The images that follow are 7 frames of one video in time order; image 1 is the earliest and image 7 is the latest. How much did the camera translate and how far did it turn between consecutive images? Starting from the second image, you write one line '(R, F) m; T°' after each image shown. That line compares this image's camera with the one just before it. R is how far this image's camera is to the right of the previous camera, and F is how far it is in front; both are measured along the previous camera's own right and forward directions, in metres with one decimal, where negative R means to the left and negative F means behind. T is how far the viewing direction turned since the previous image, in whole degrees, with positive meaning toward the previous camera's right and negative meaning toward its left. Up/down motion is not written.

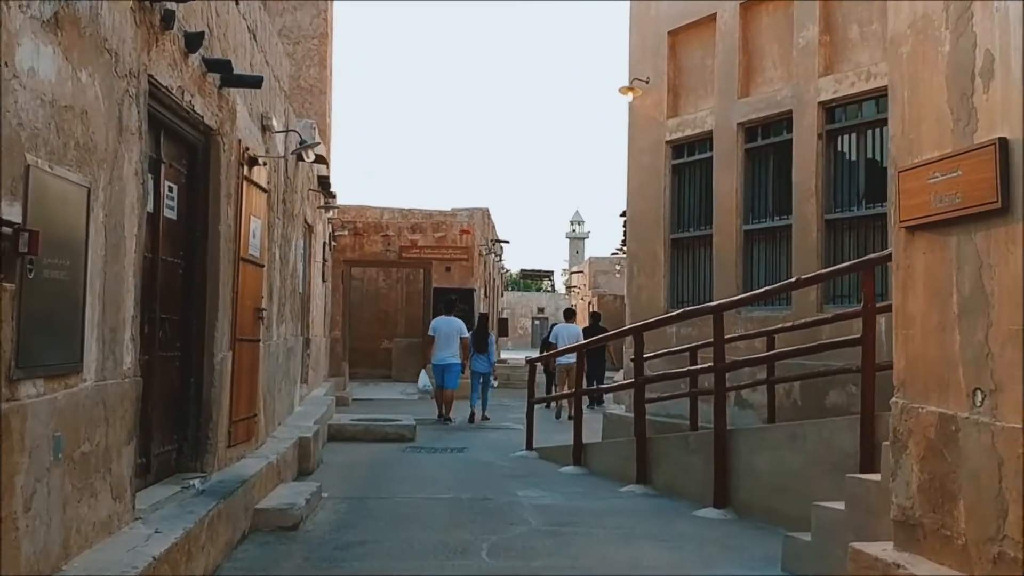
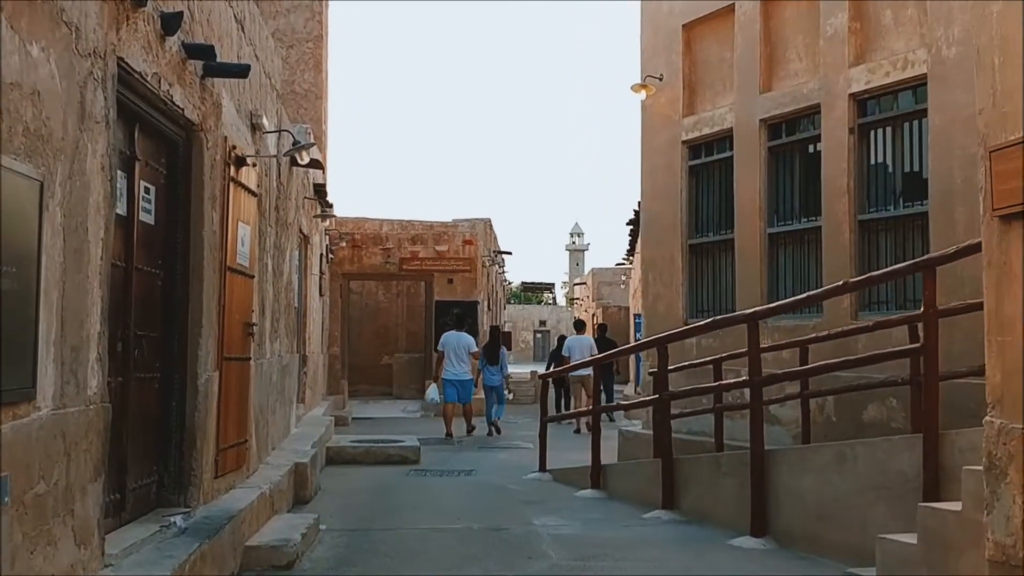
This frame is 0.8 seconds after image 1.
(-0.1, +0.6) m; 0°
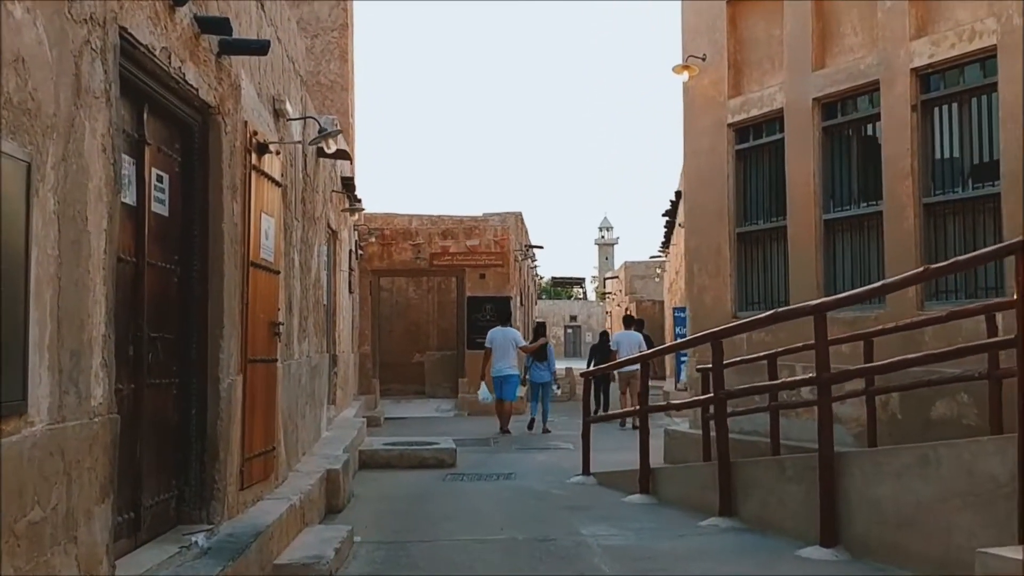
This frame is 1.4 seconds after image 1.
(-0.1, +0.4) m; -1°
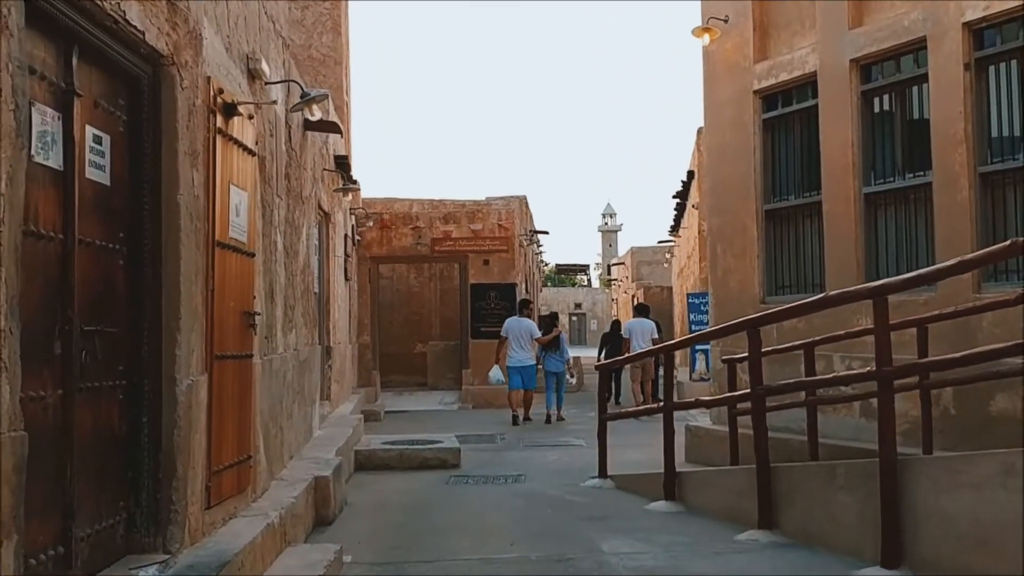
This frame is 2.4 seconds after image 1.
(0.0, +0.8) m; 0°
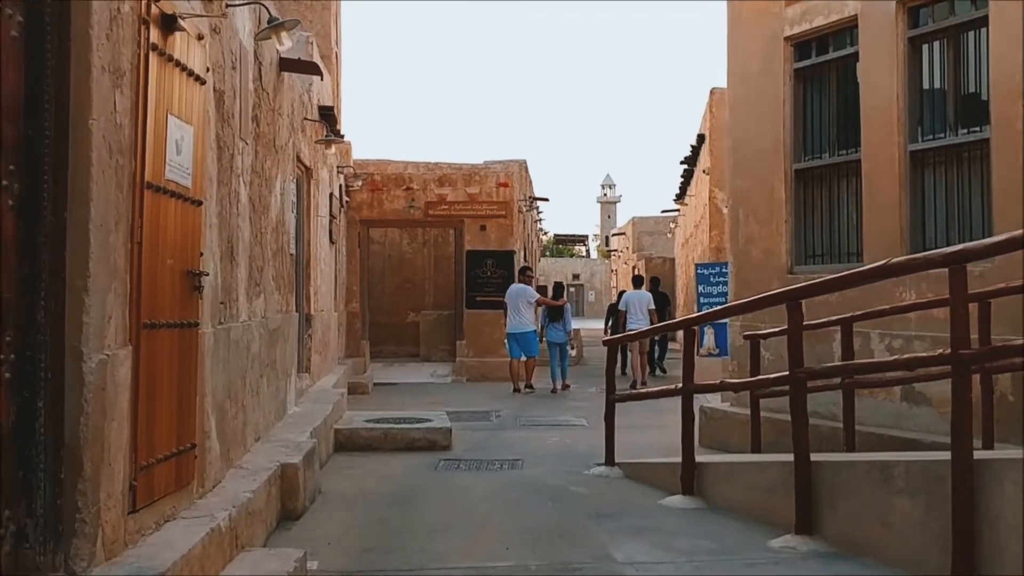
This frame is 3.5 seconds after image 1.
(0.0, +0.8) m; 0°
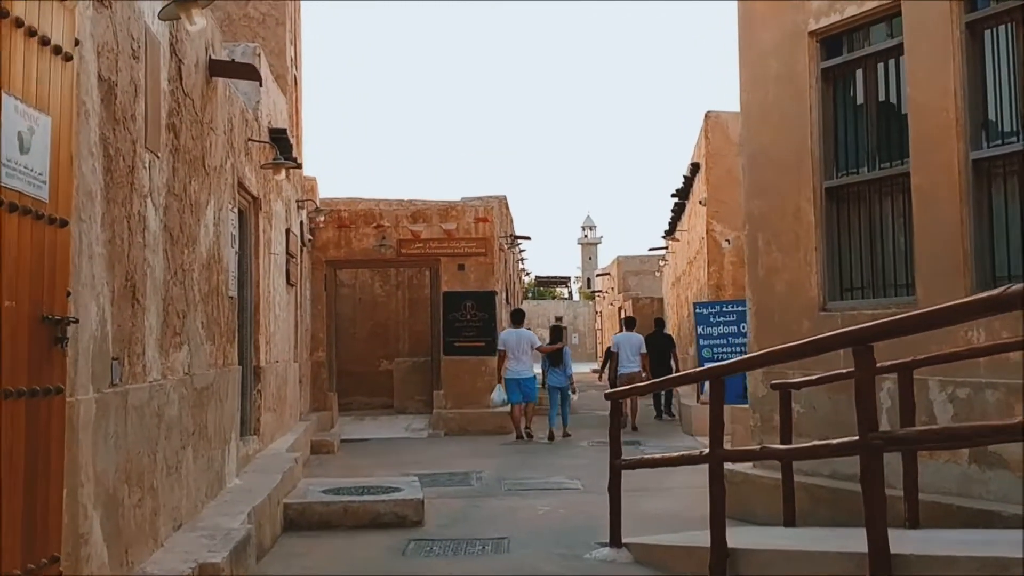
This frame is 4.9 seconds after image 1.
(0.0, +1.1) m; +1°
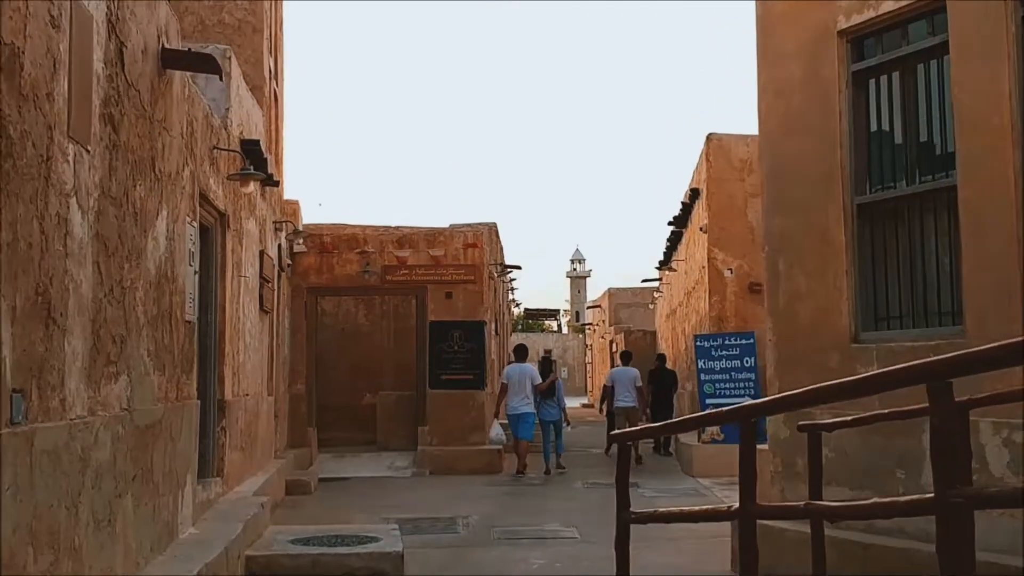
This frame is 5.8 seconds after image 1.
(0.0, +0.7) m; +1°
